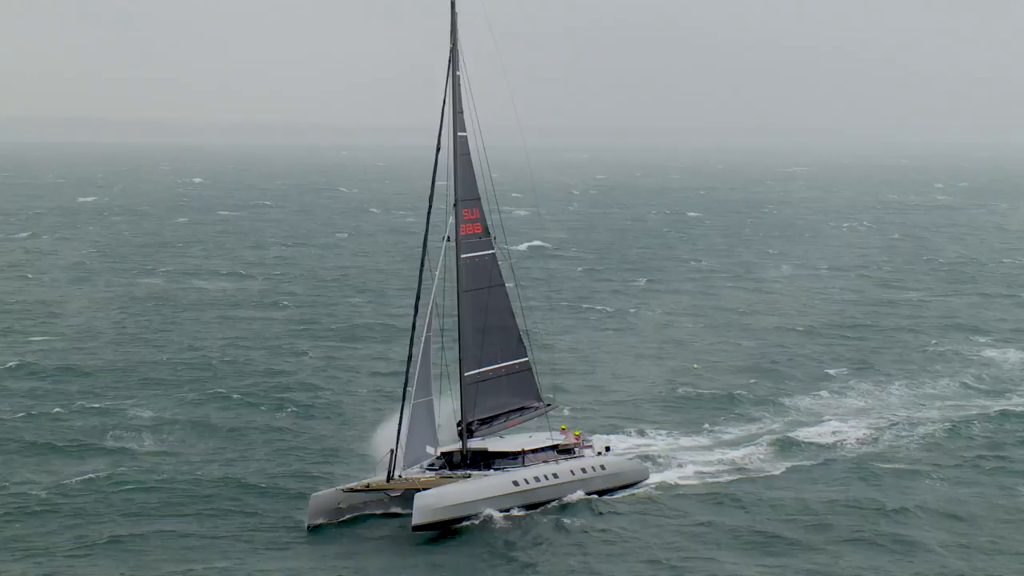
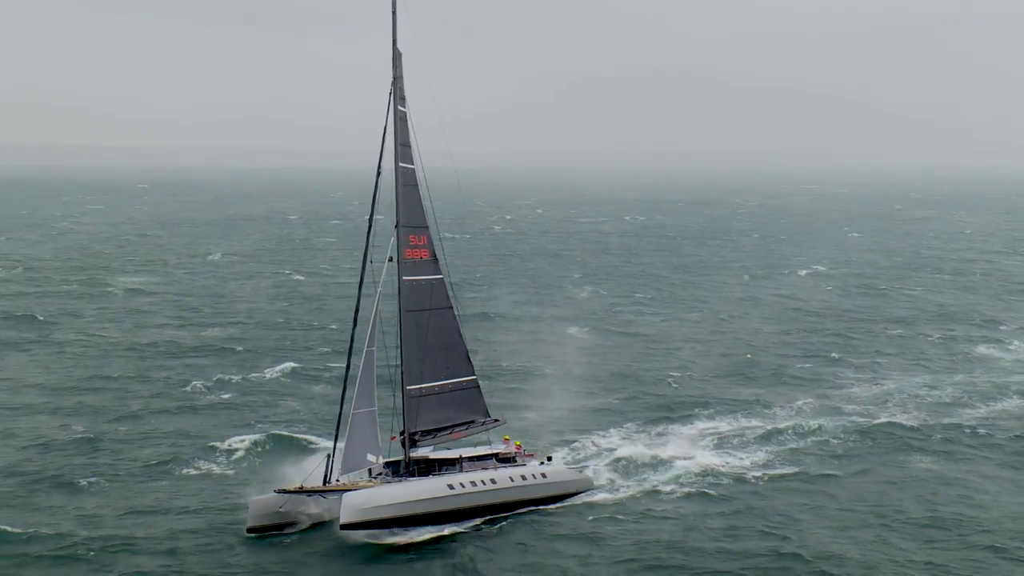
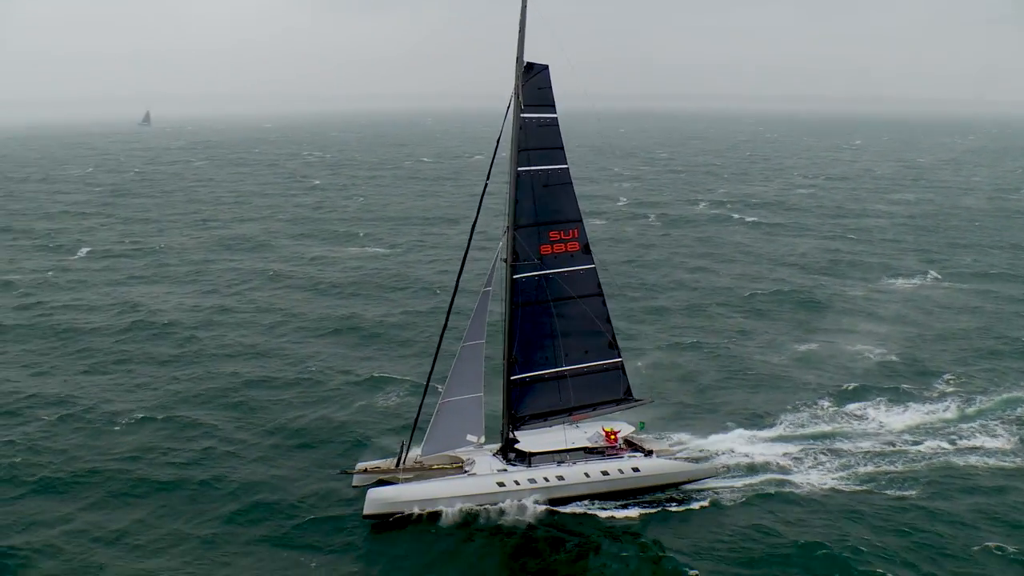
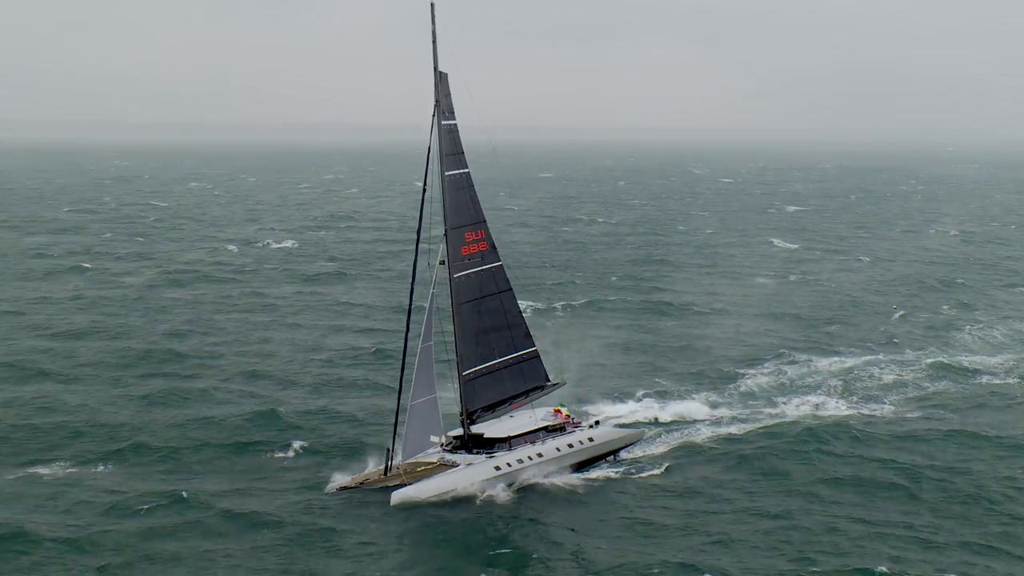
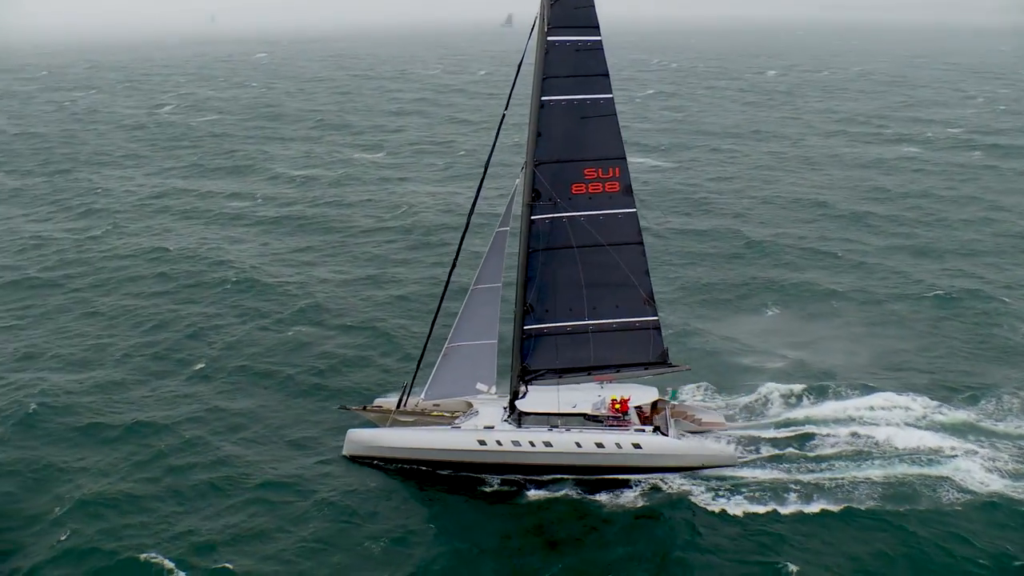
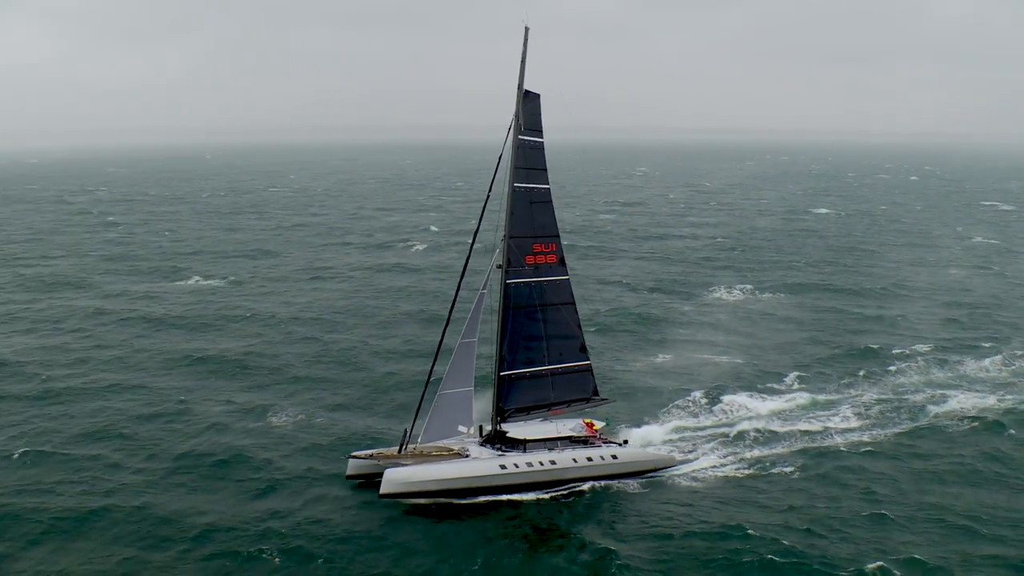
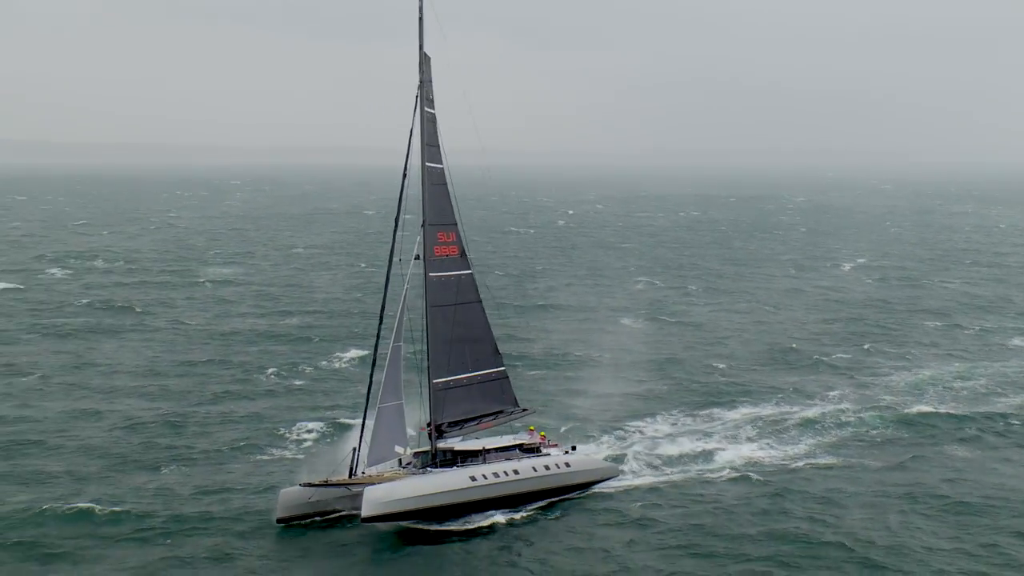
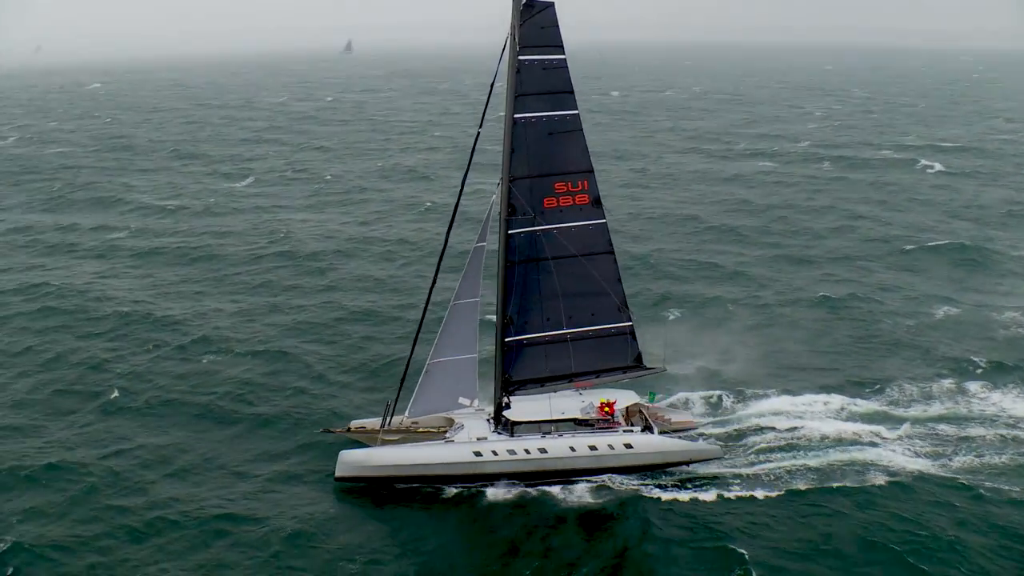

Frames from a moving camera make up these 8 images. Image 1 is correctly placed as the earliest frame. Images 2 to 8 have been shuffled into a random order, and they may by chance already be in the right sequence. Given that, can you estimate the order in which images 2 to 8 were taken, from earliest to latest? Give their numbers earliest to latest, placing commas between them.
2, 7, 4, 6, 3, 8, 5
